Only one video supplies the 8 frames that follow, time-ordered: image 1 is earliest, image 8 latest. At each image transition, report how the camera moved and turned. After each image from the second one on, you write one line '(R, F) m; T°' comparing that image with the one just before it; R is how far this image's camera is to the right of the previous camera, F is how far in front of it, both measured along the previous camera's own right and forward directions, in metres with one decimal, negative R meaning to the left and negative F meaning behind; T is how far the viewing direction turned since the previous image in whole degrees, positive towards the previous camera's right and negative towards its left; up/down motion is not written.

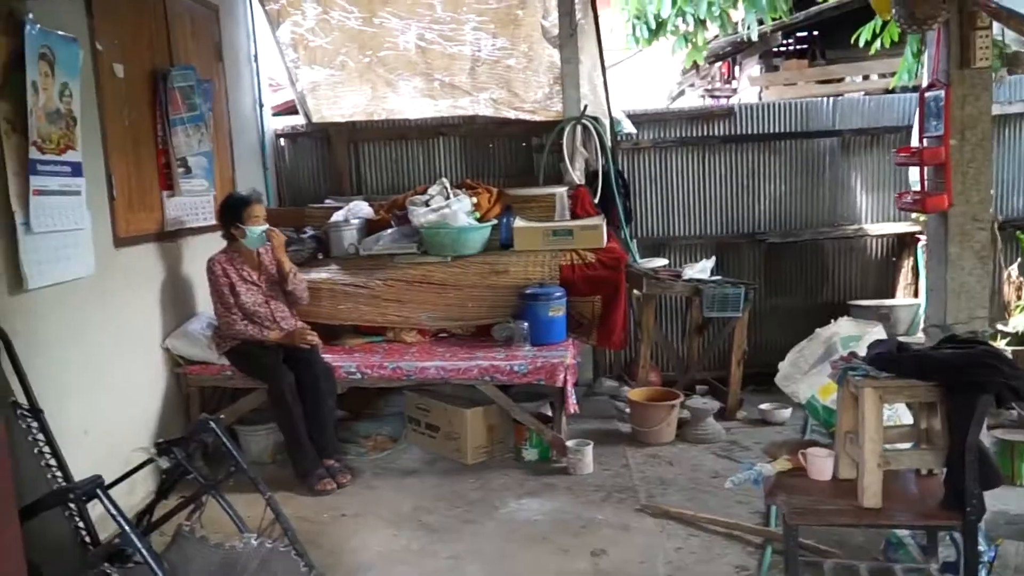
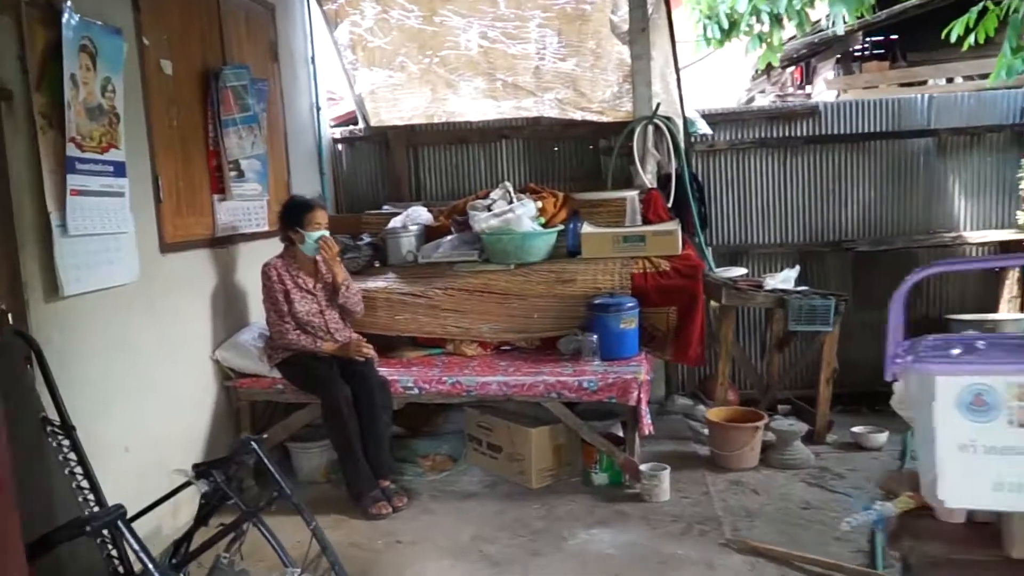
(0.0, +0.3) m; -4°
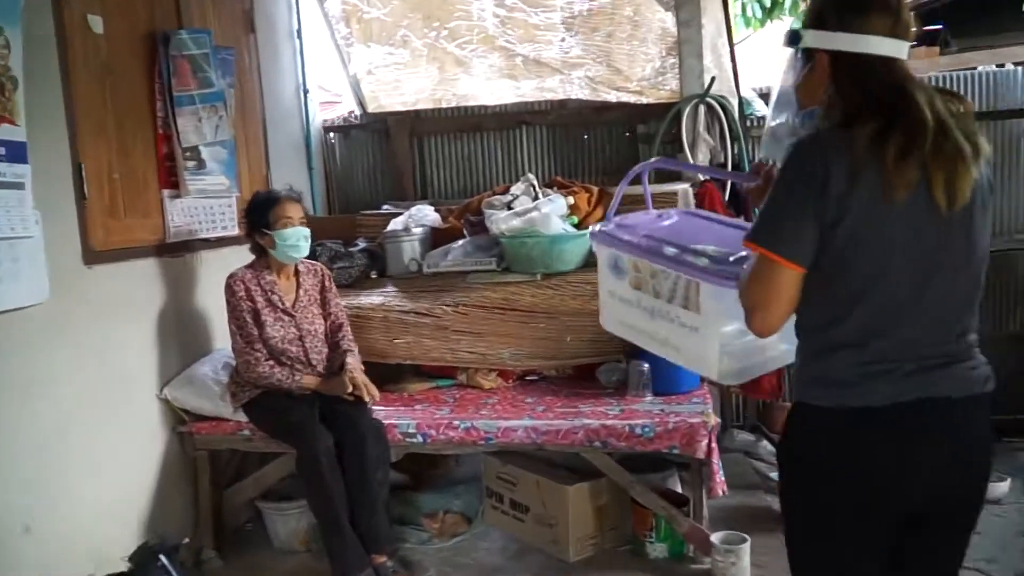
(-0.1, +0.8) m; -1°
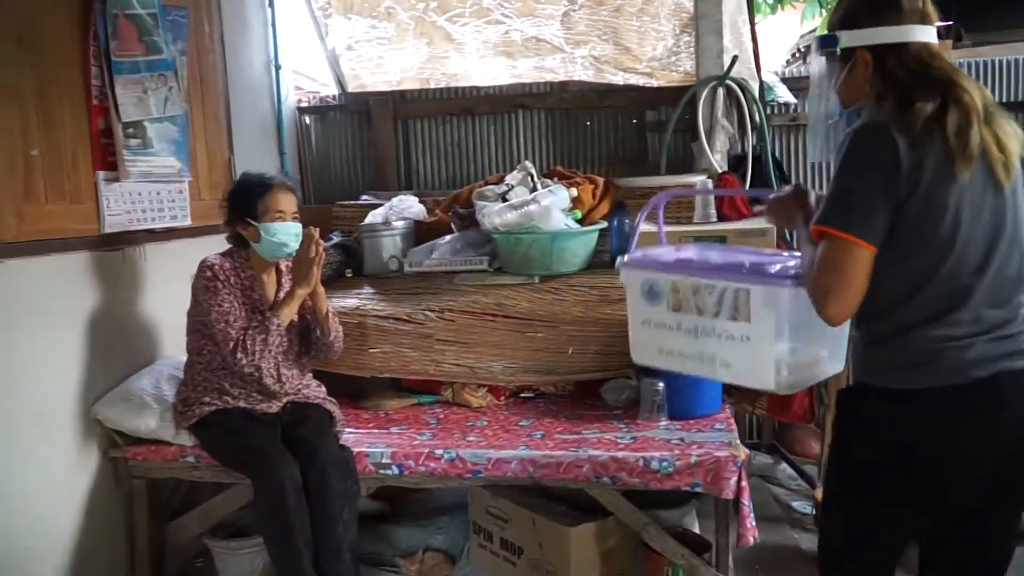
(0.0, +0.4) m; +1°
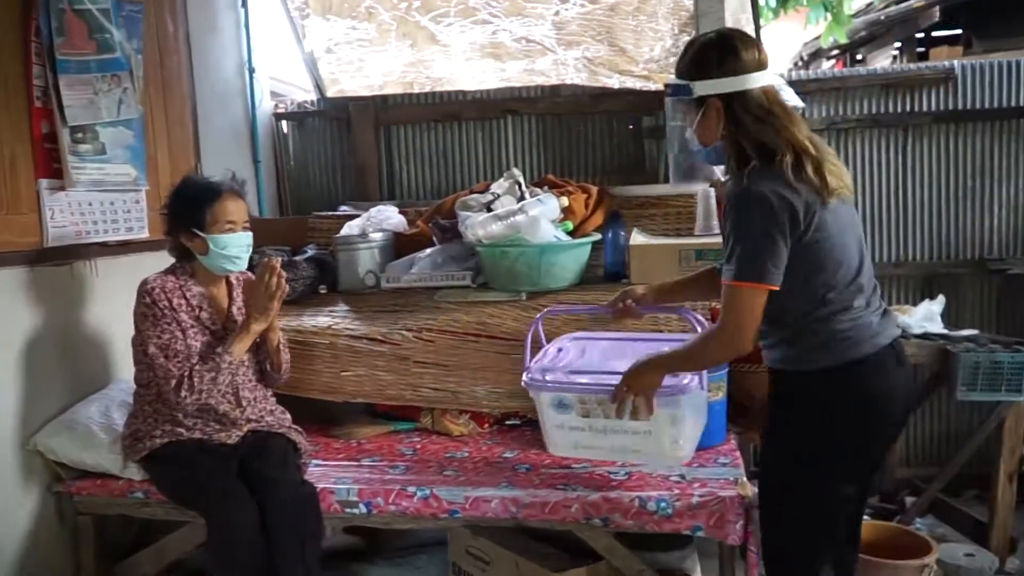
(+0.1, +0.2) m; 0°
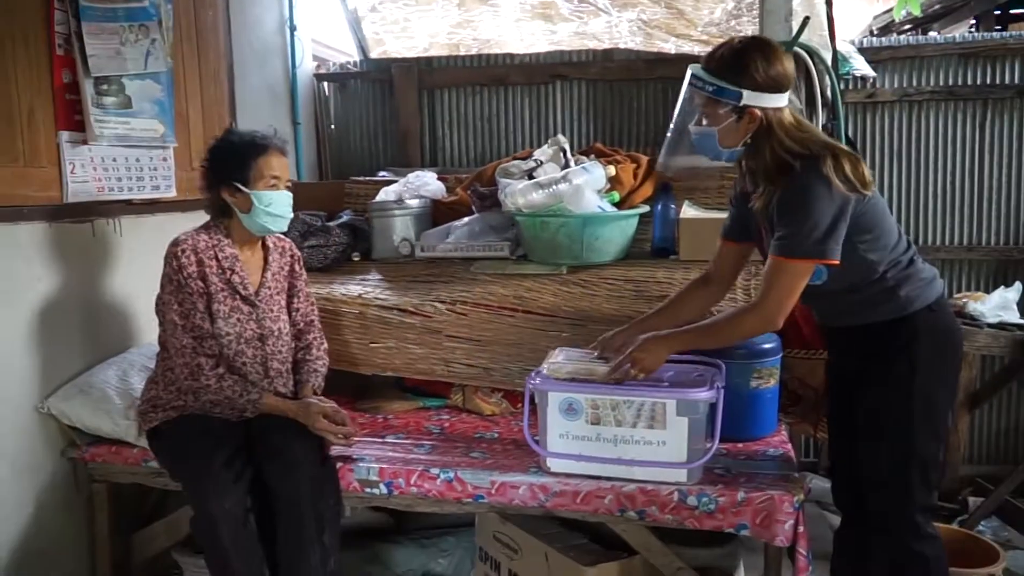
(0.0, +0.2) m; -3°
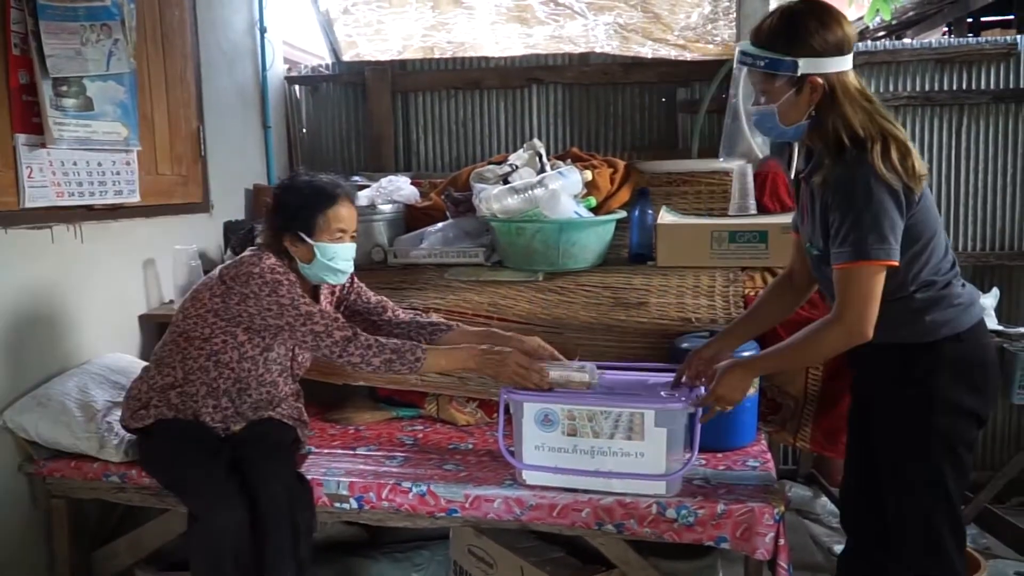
(0.0, +0.1) m; +2°
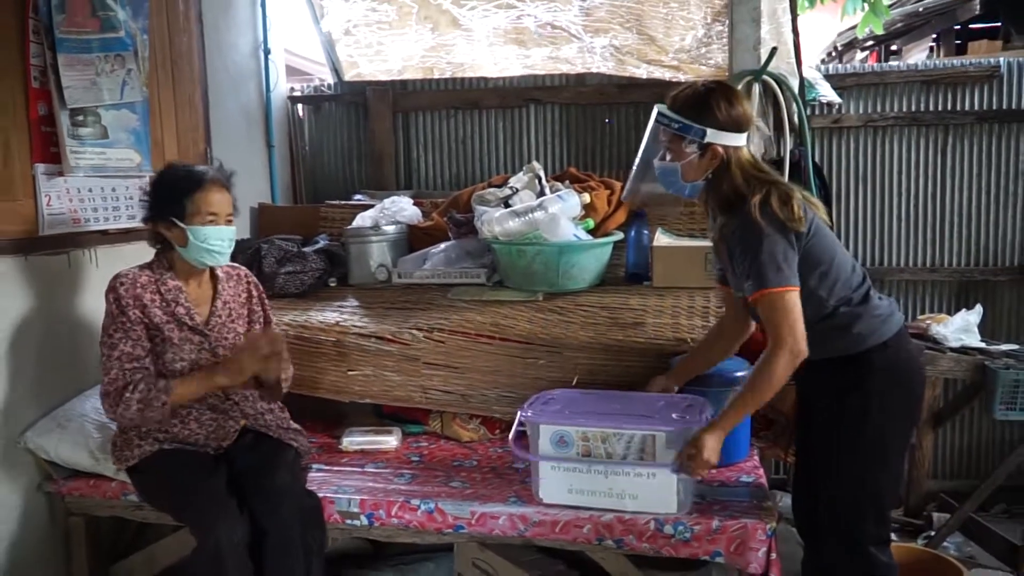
(0.0, -0.1) m; +1°
